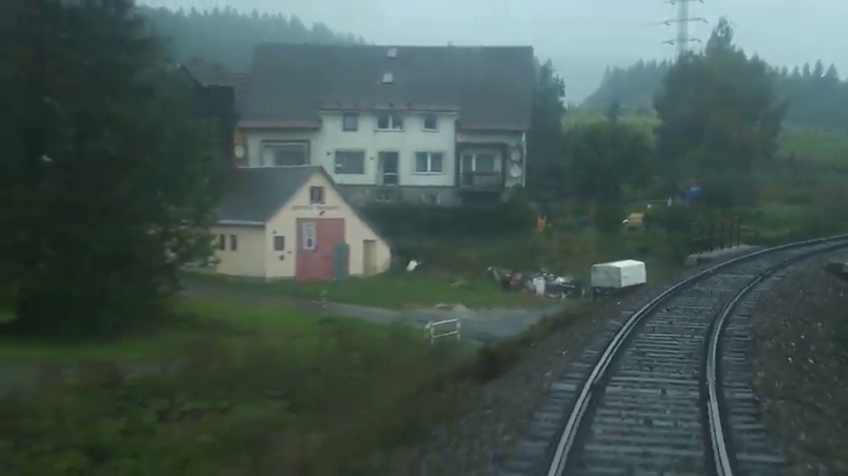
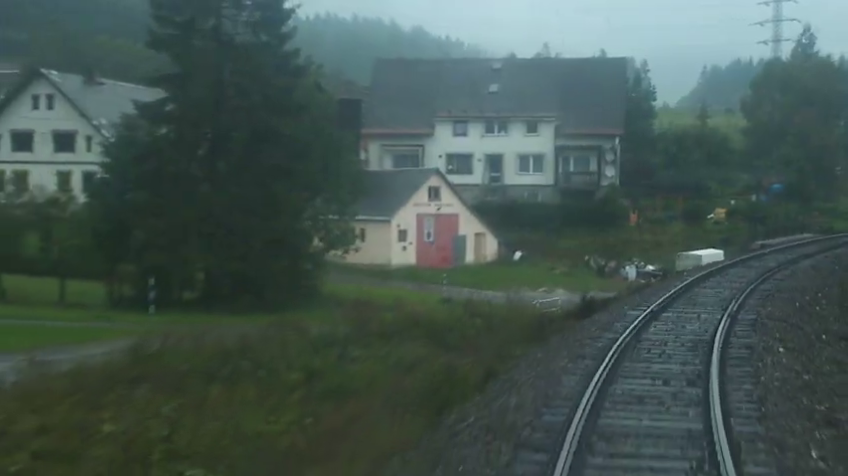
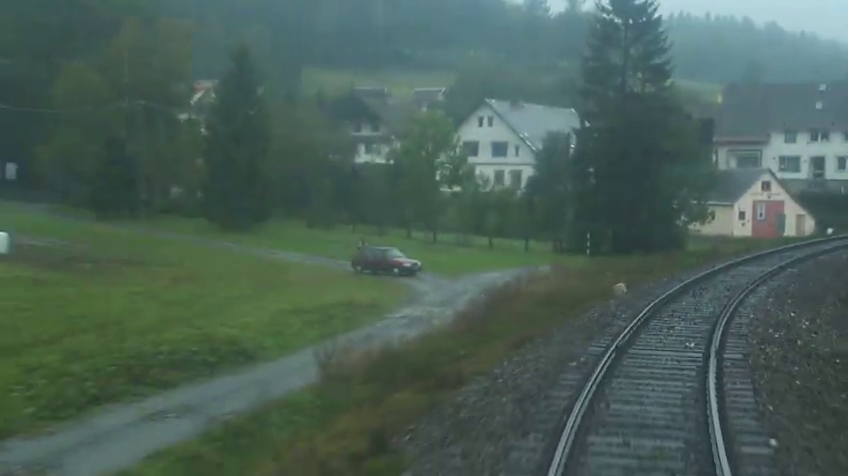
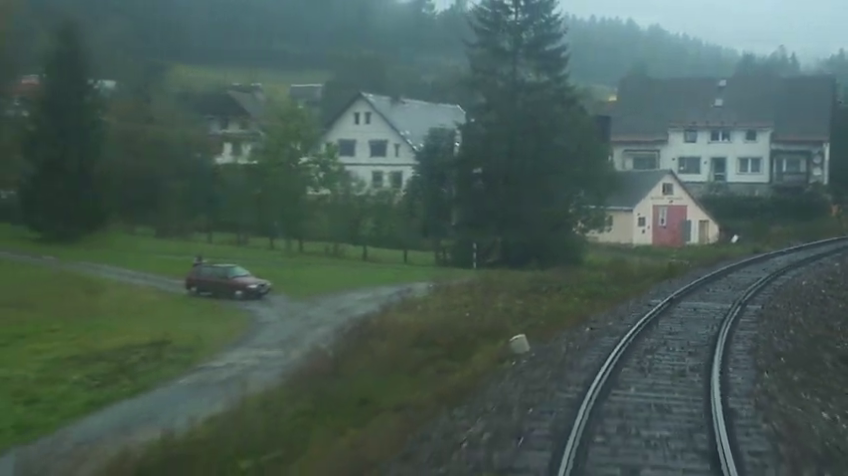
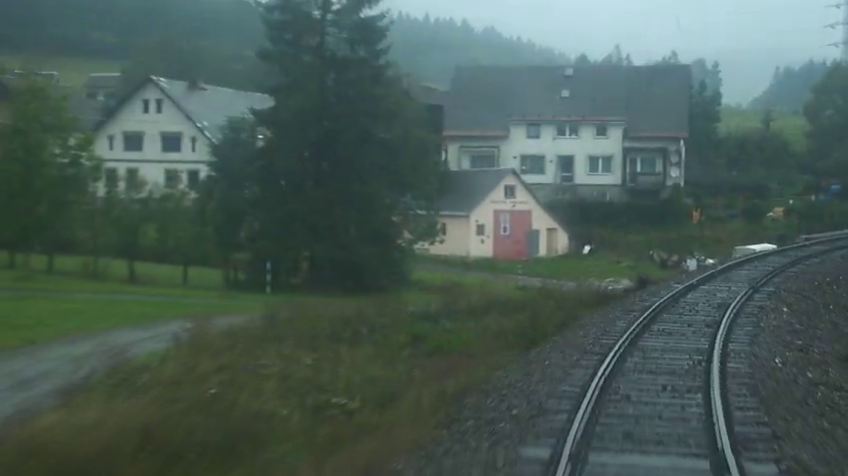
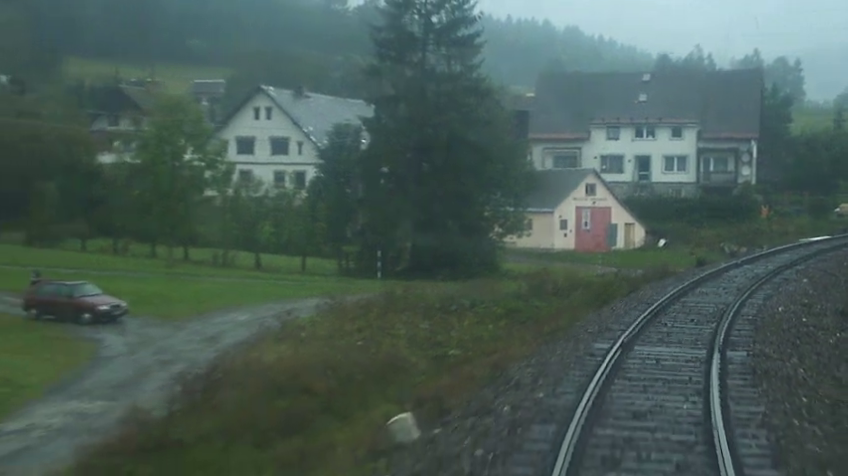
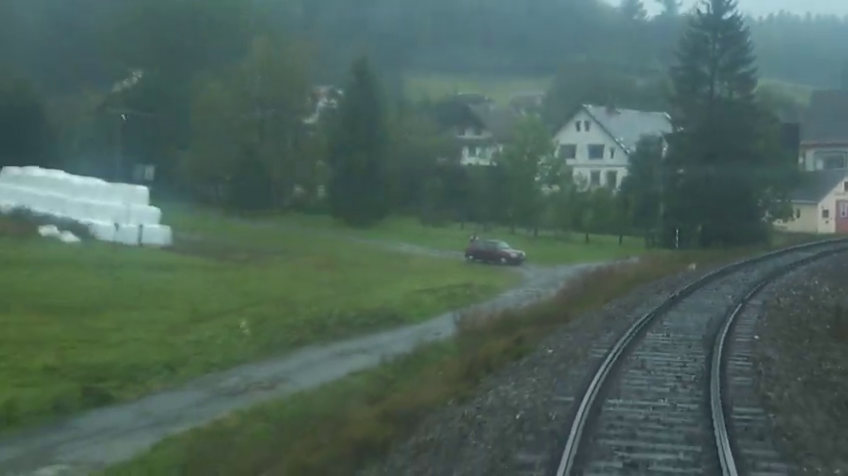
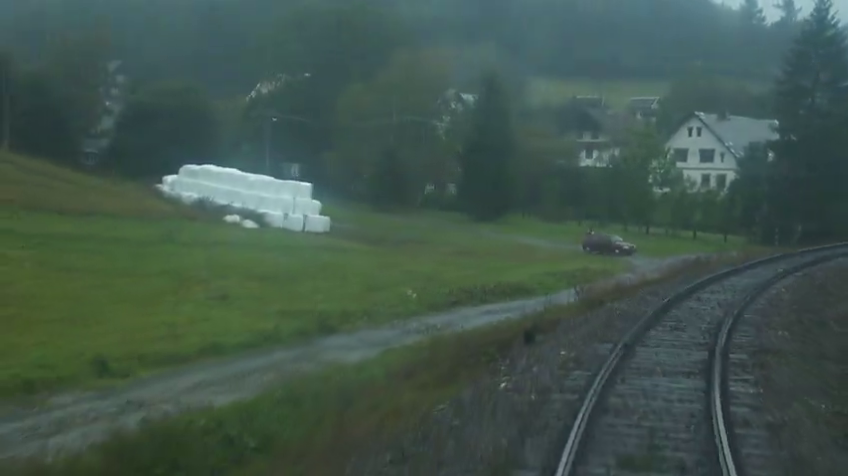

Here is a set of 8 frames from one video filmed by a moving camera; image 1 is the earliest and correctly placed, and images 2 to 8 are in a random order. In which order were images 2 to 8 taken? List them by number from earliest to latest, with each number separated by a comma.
2, 5, 6, 4, 3, 7, 8
